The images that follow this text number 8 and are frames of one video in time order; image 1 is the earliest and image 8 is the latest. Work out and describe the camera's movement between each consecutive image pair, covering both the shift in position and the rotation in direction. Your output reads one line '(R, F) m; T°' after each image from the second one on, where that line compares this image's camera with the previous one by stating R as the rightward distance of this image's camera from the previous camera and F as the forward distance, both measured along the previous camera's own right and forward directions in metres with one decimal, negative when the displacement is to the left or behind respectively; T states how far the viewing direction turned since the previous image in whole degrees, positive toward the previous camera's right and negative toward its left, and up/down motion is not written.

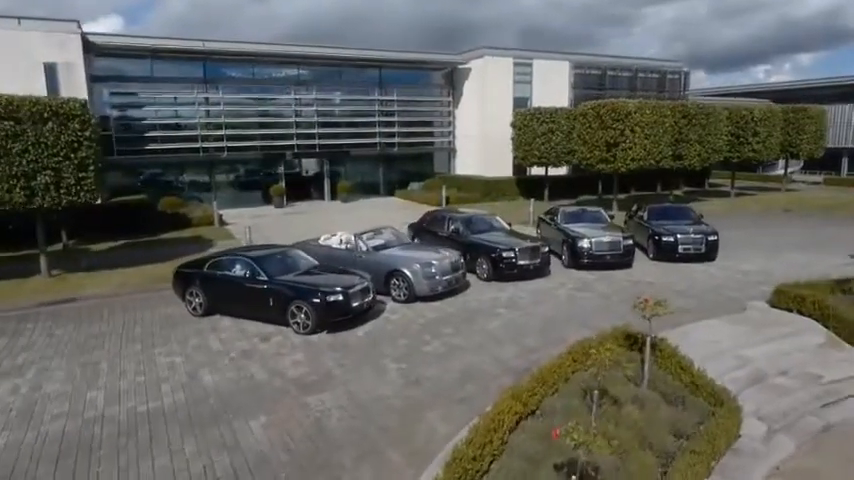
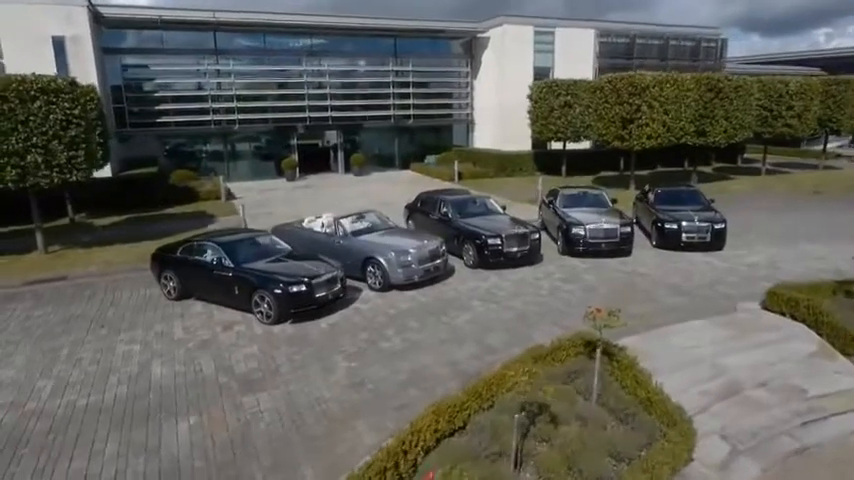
(+1.3, +0.5) m; -4°
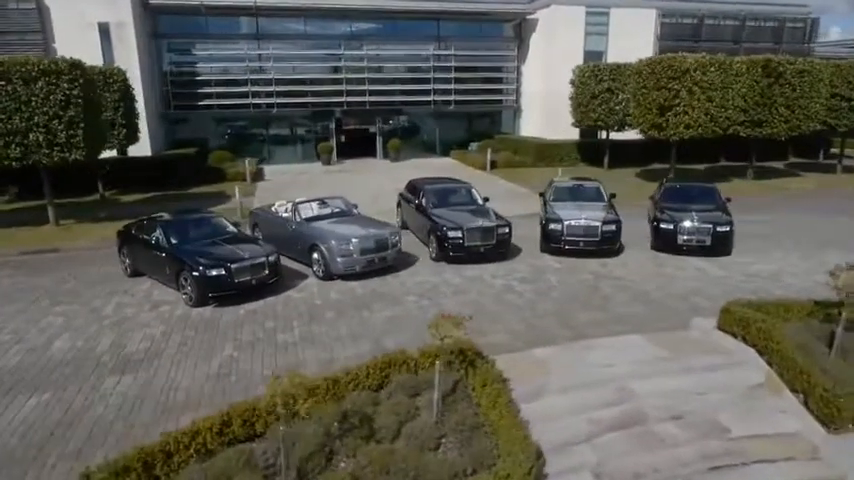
(+2.9, +0.9) m; -9°
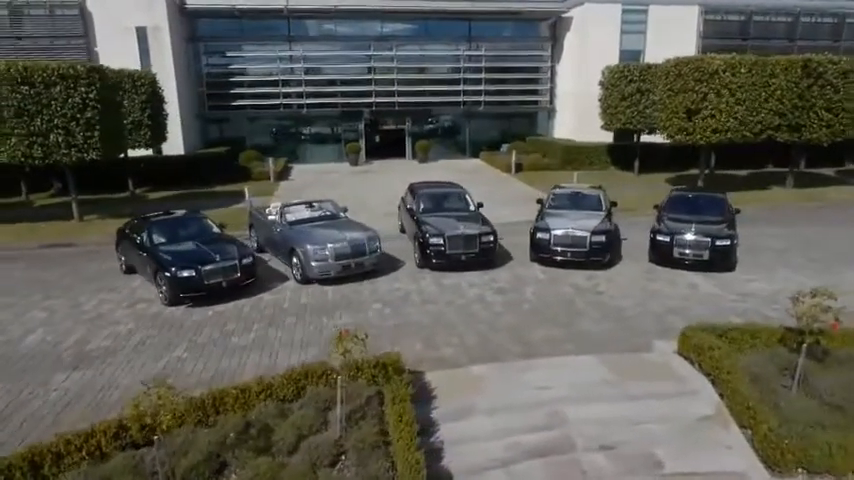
(+1.6, +0.2) m; -6°
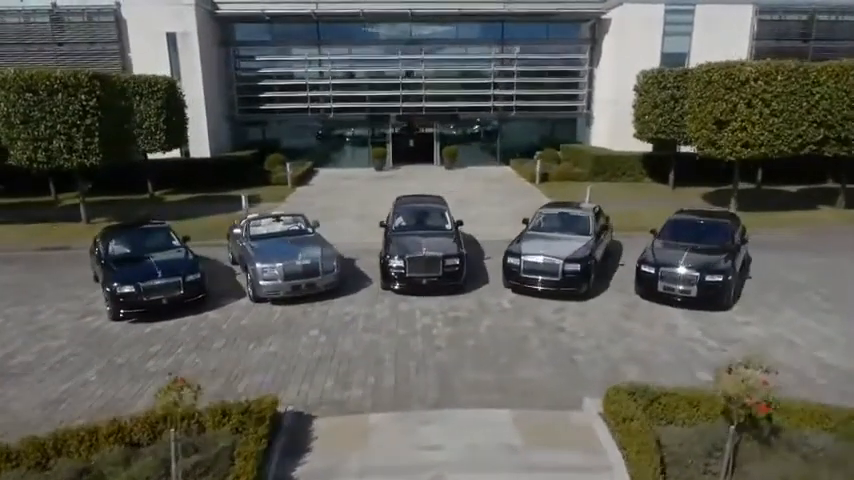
(+2.1, +0.9) m; -7°
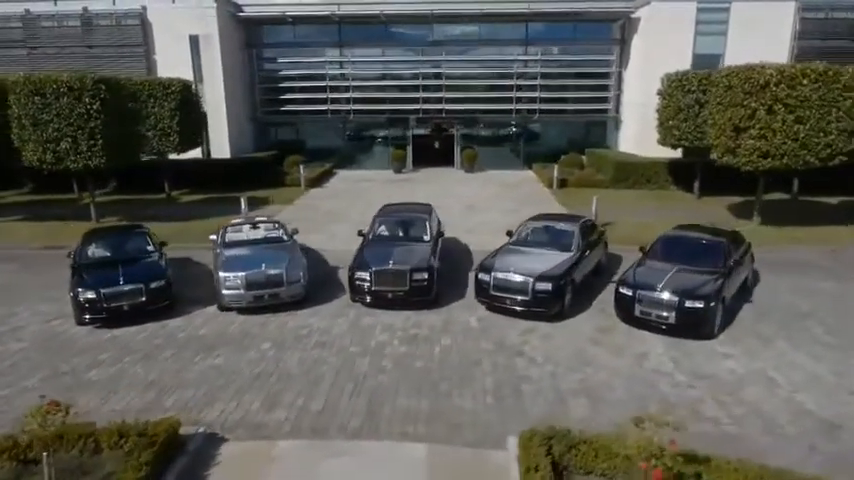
(+1.6, +0.5) m; -5°
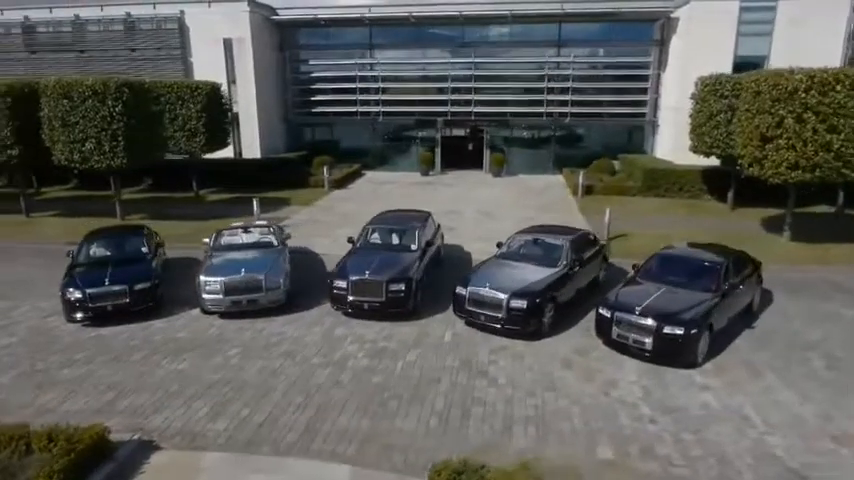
(+1.4, +0.3) m; -6°
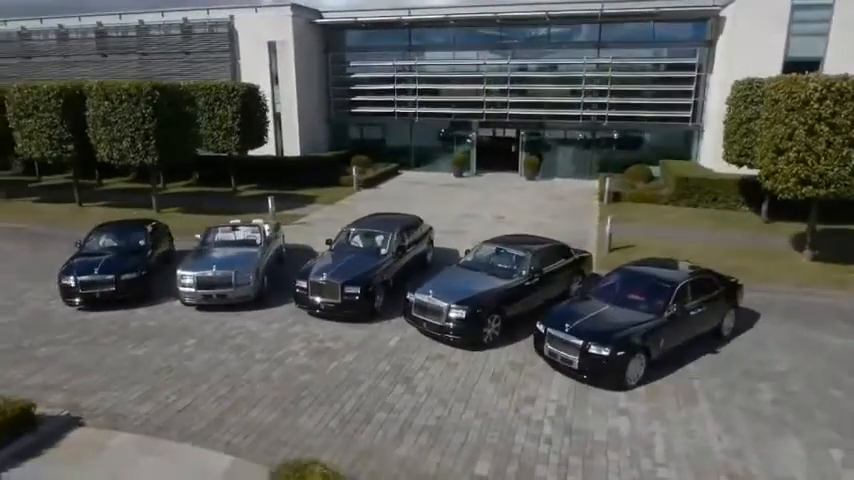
(+2.3, 0.0) m; -8°
